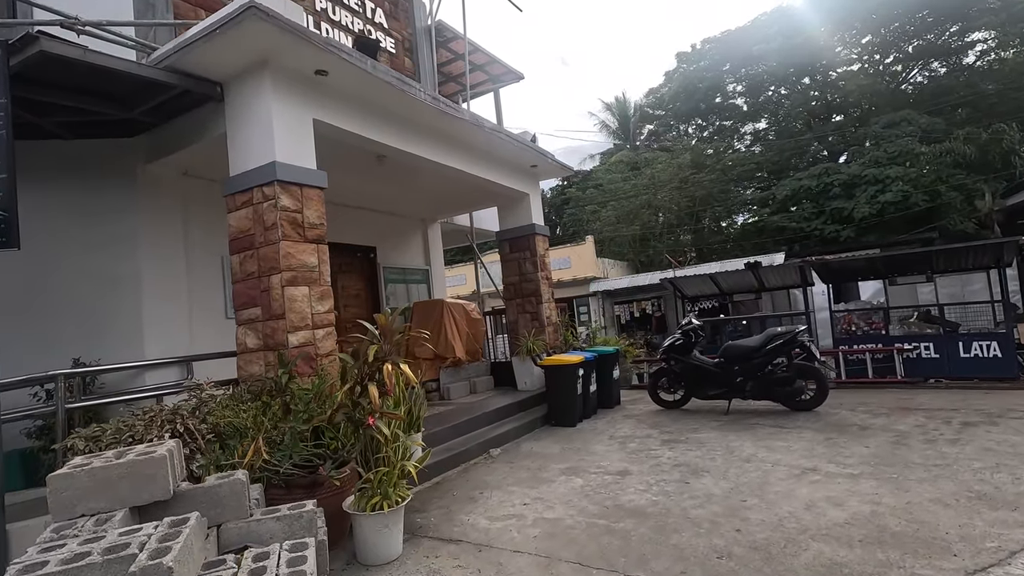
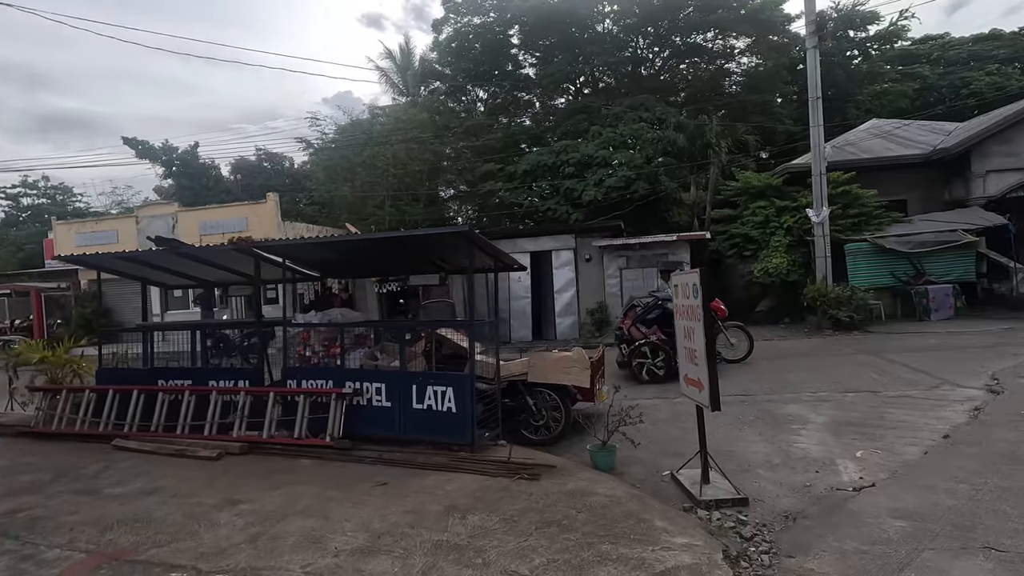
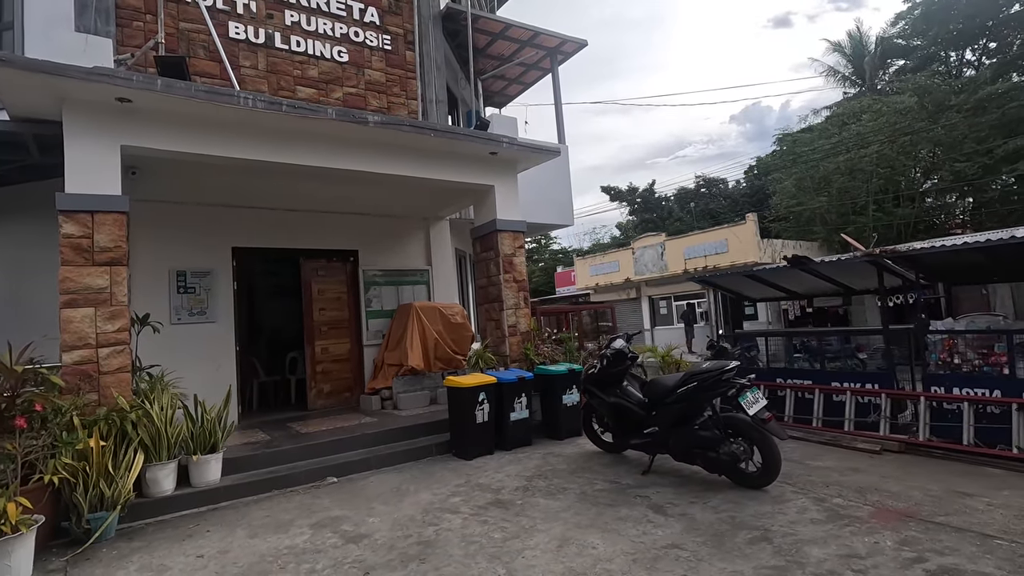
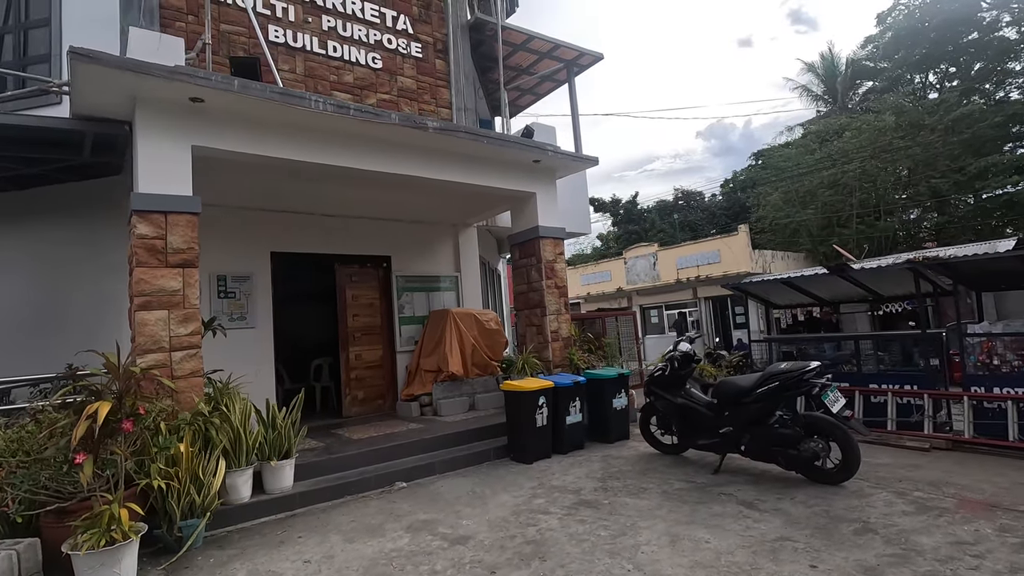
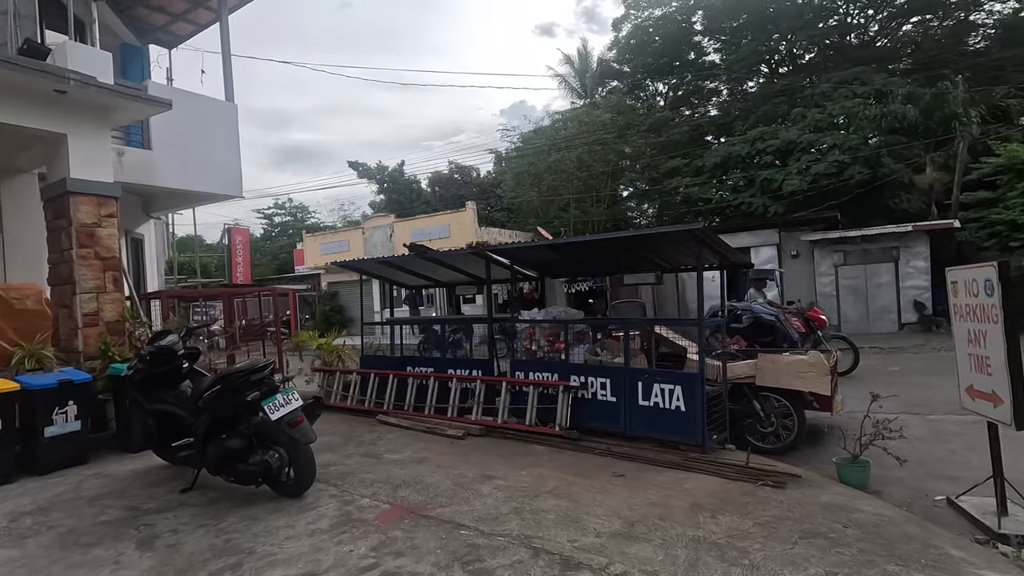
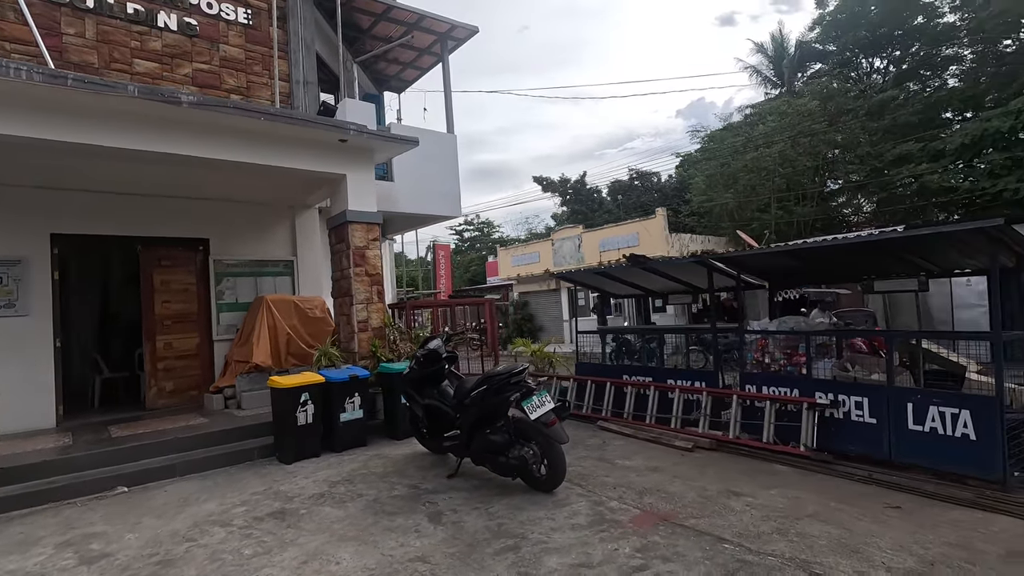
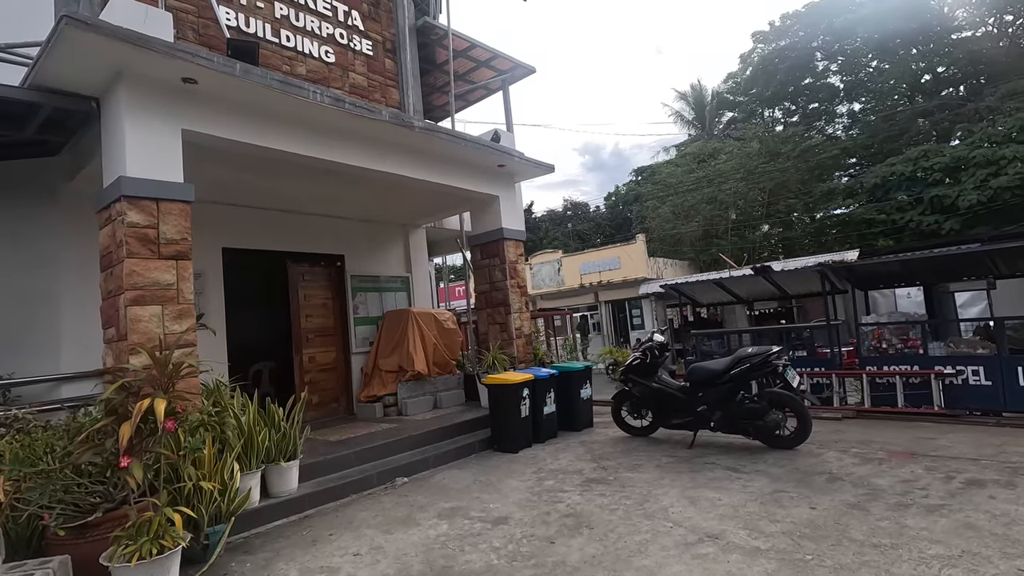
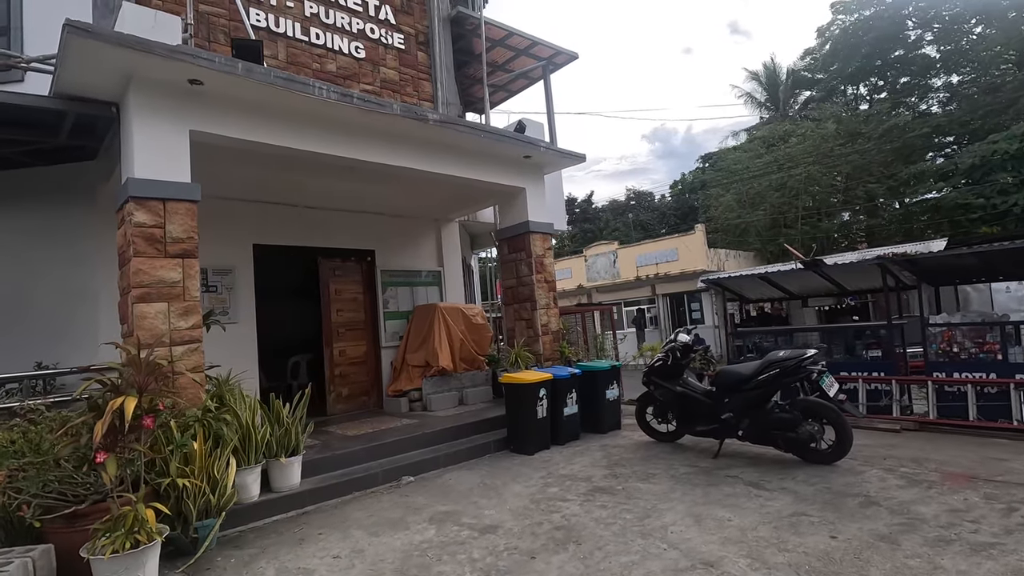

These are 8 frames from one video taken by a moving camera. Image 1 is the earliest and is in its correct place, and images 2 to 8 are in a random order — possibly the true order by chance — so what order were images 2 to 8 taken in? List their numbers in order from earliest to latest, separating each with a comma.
7, 8, 4, 3, 6, 5, 2
